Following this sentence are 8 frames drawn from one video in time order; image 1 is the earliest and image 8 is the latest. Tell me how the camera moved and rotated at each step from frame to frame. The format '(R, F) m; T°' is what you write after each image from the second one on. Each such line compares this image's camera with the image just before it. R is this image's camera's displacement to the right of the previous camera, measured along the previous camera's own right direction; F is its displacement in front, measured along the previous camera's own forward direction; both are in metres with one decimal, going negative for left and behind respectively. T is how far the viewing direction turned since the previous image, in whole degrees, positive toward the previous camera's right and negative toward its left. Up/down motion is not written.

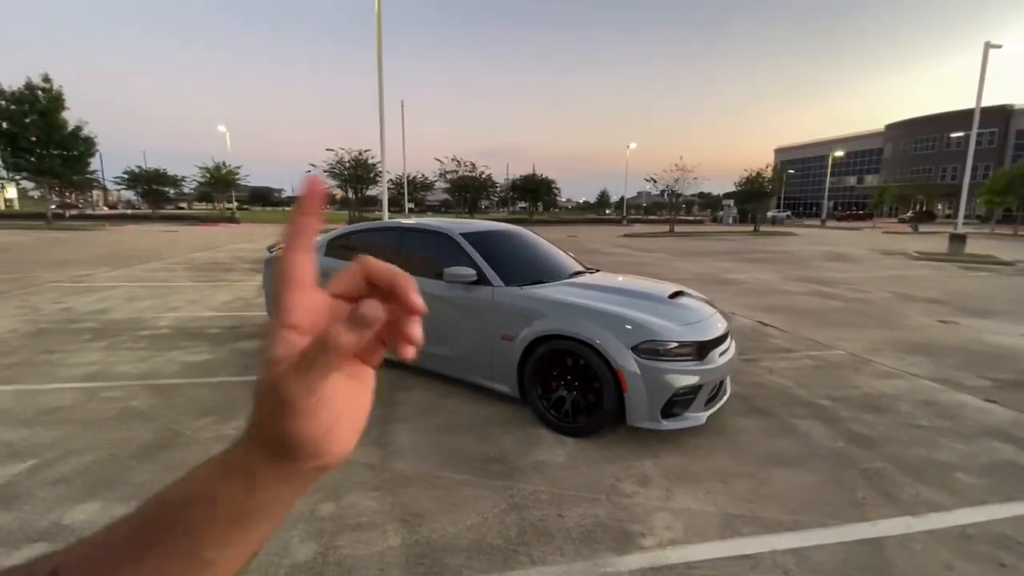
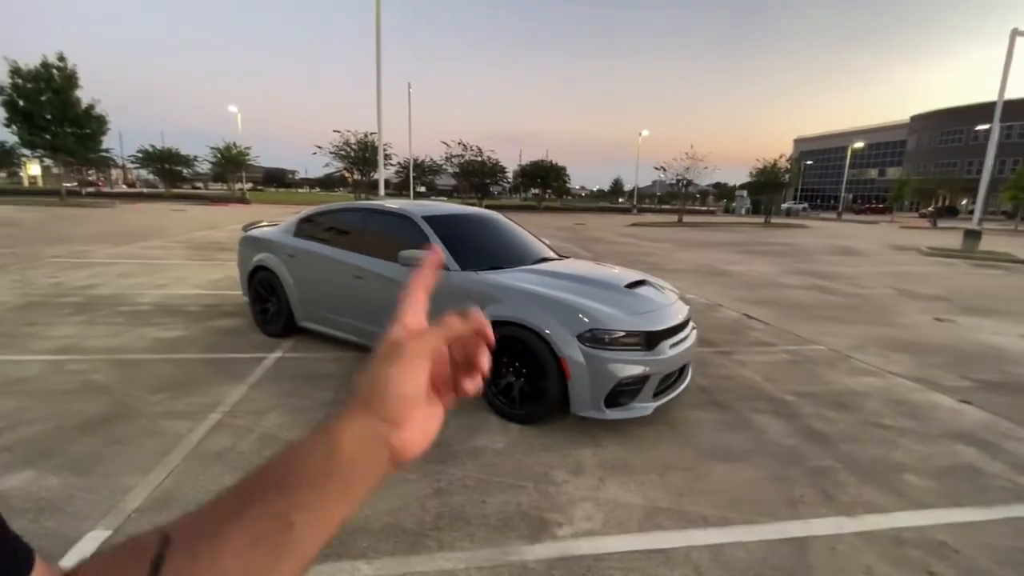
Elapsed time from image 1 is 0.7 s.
(+0.5, +0.1) m; -2°
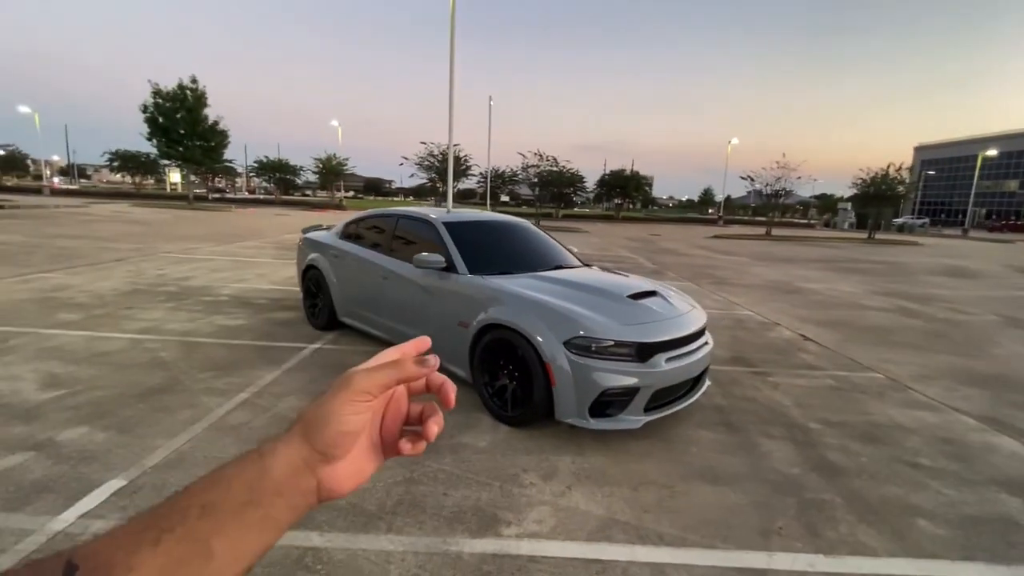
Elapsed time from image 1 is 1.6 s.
(+0.6, 0.0) m; -10°
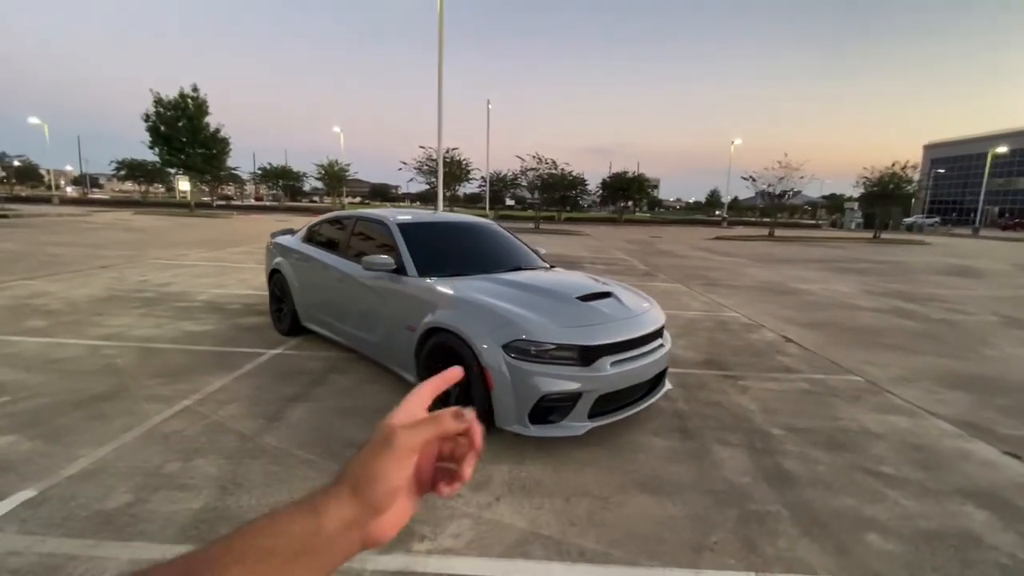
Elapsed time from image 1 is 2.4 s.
(+0.5, +0.1) m; -1°
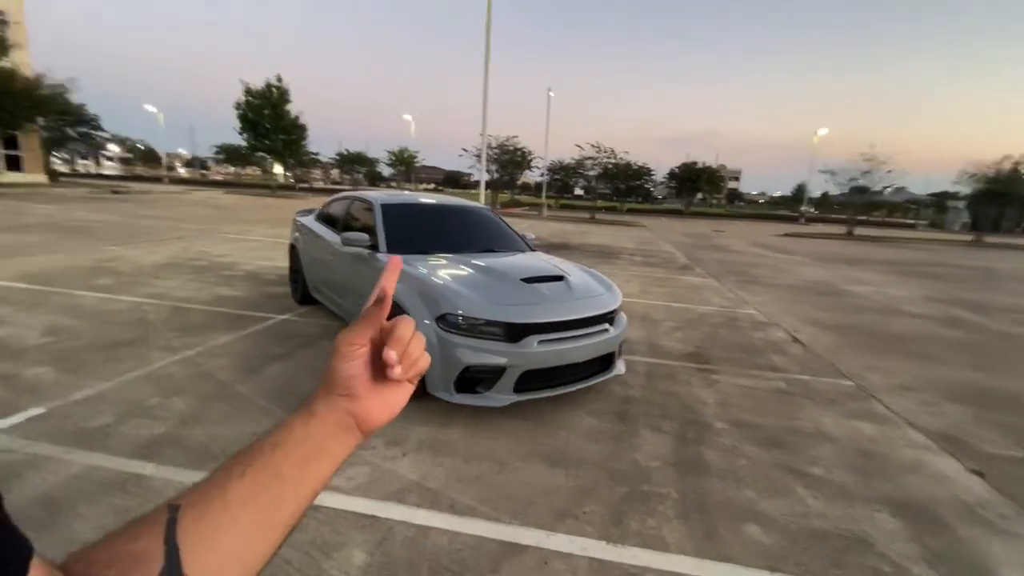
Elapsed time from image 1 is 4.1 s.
(+0.9, -0.1) m; -8°
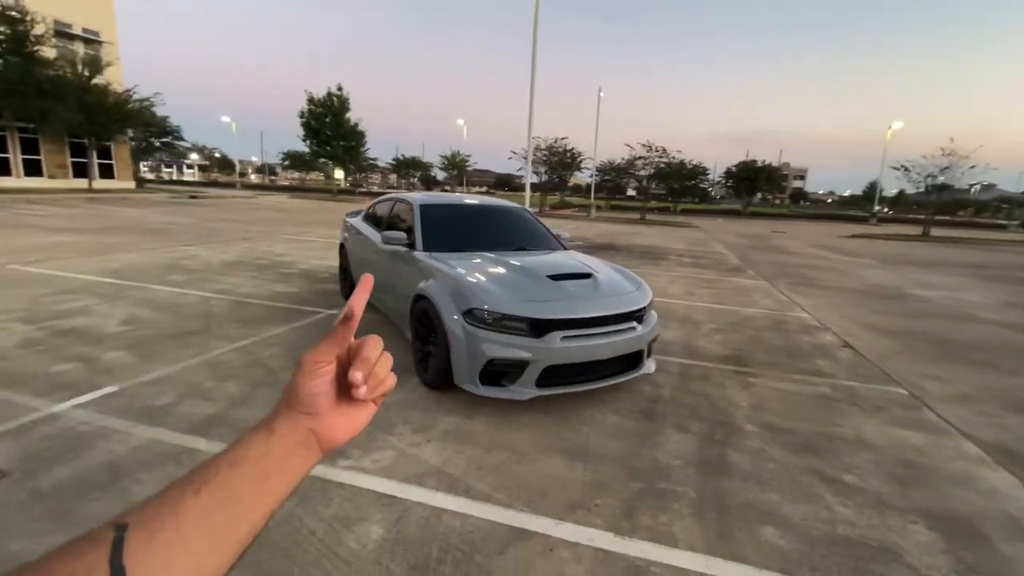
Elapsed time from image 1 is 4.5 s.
(+0.2, -0.1) m; -6°
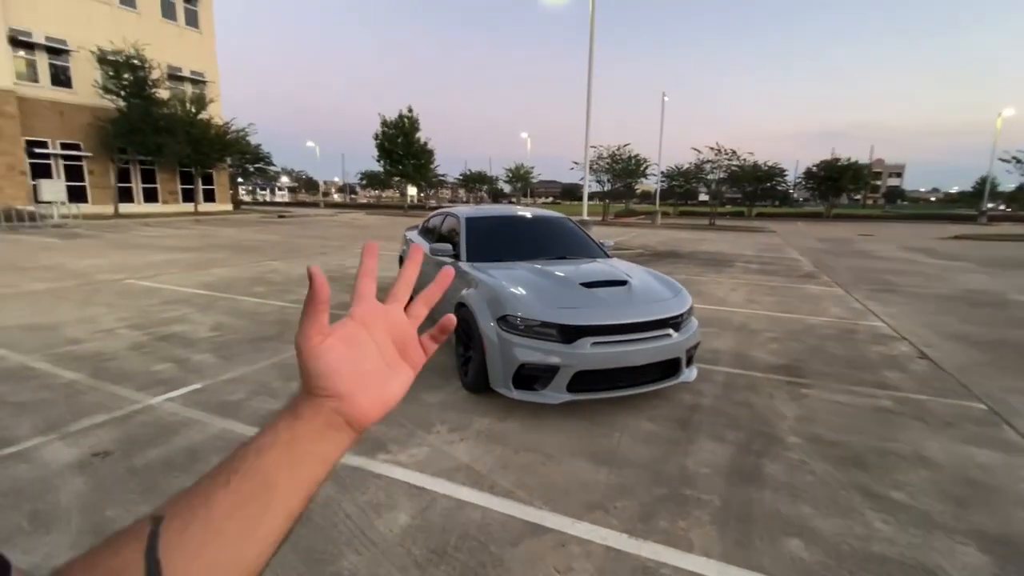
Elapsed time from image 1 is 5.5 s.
(+0.3, -0.1) m; -8°
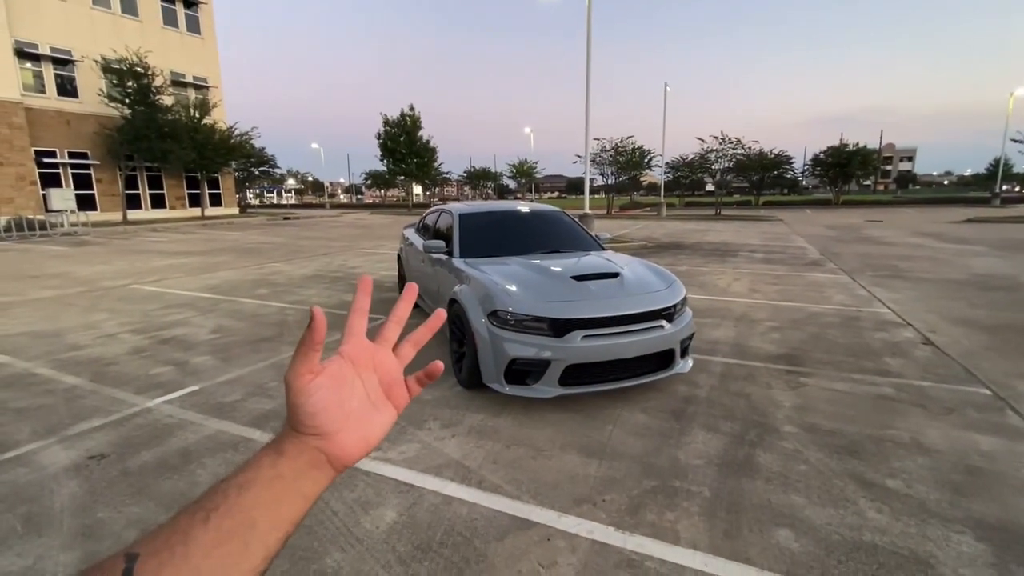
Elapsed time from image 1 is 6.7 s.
(+0.1, 0.0) m; -1°
